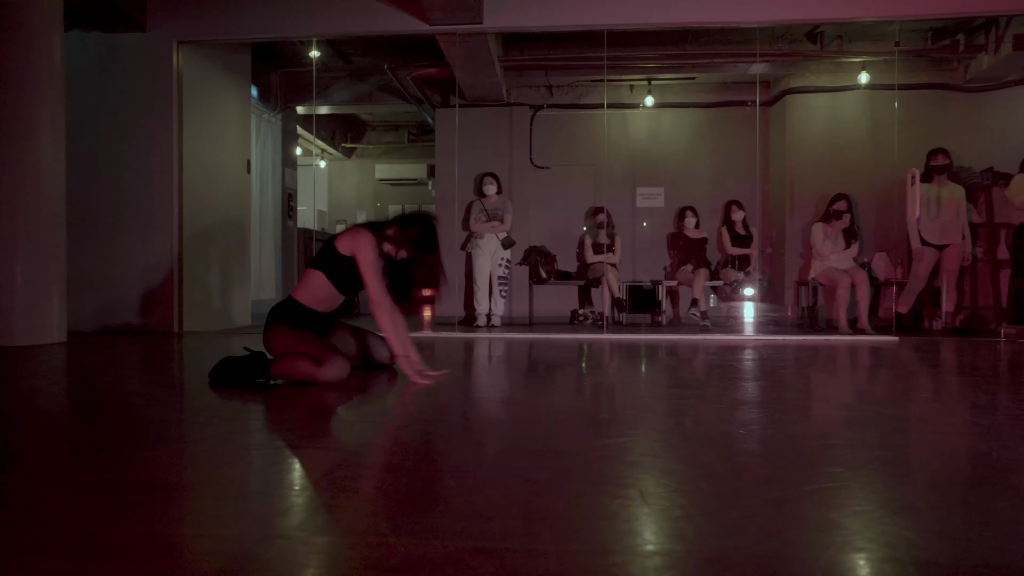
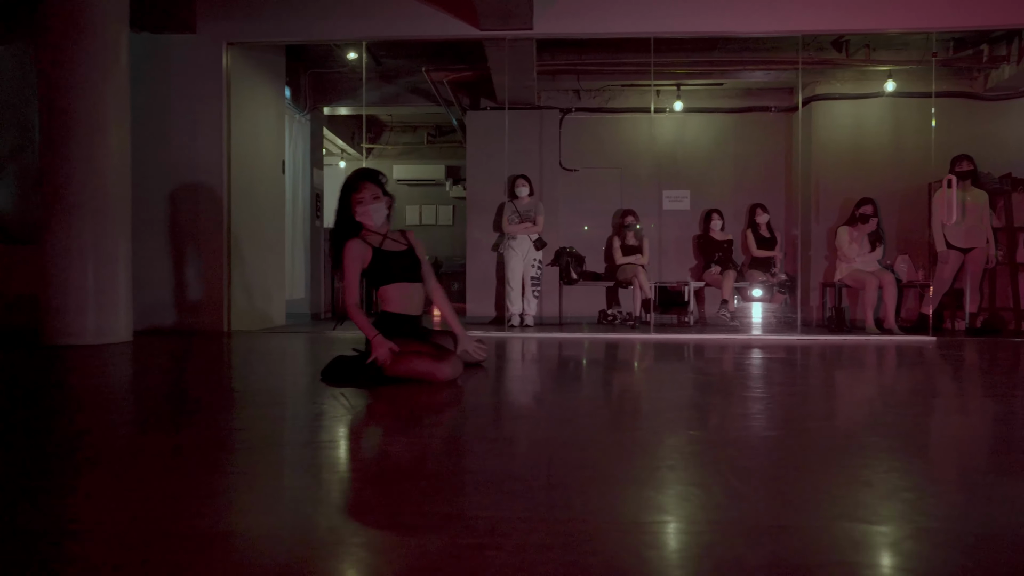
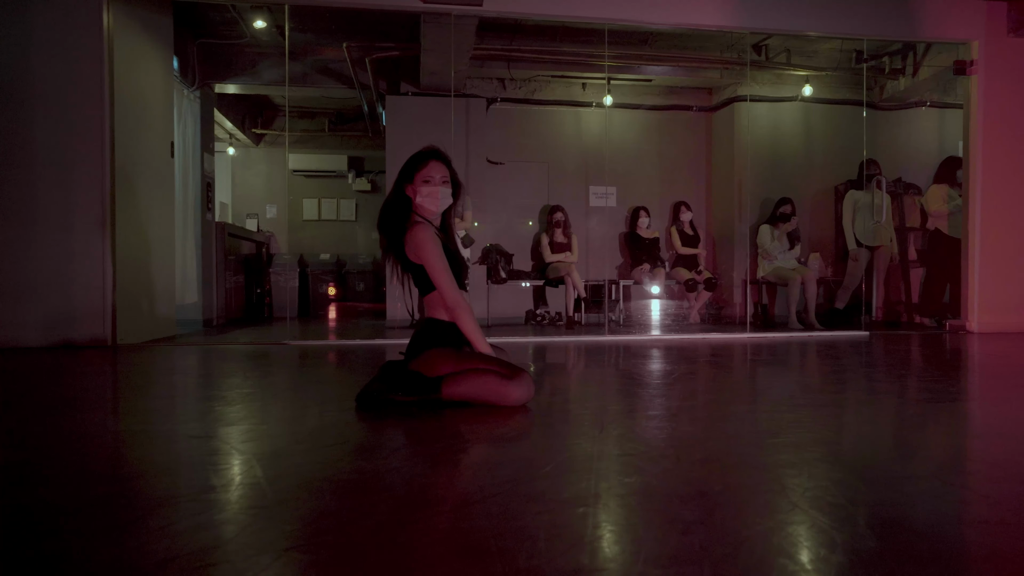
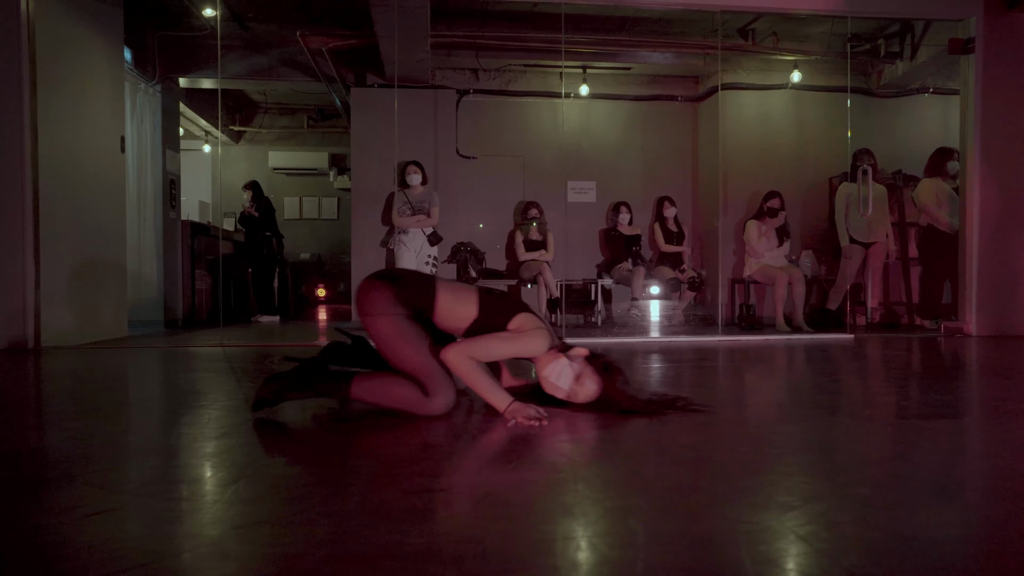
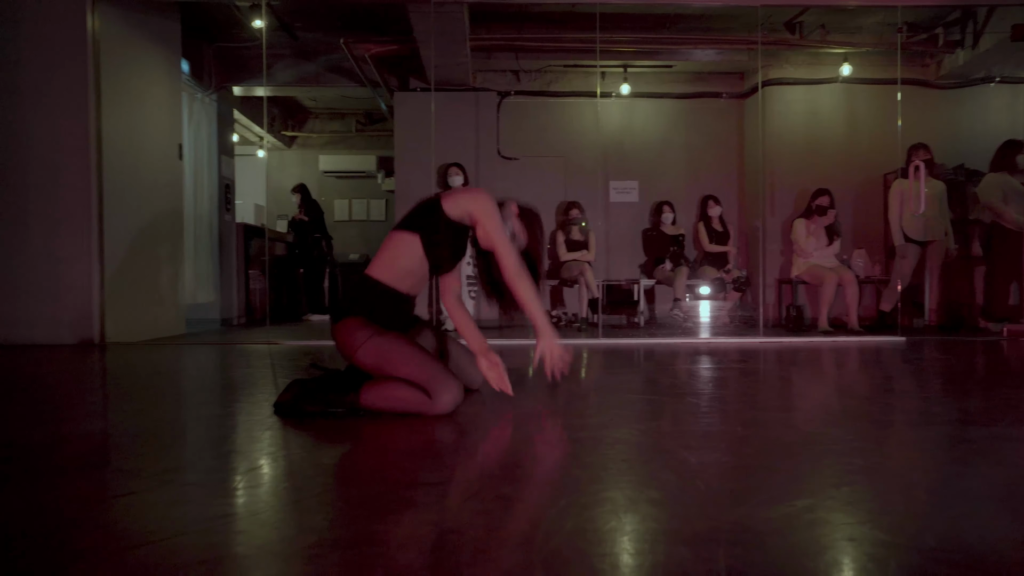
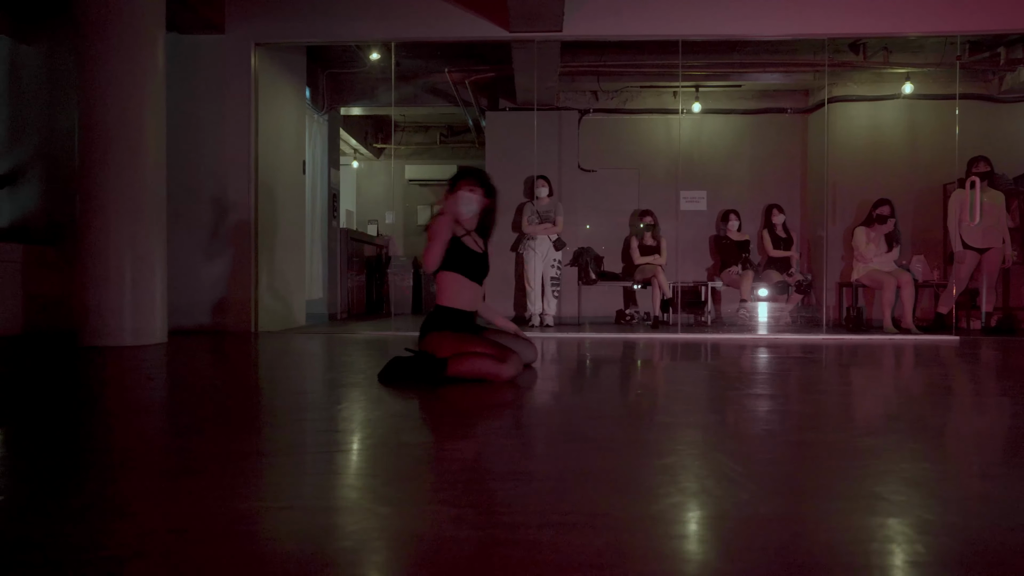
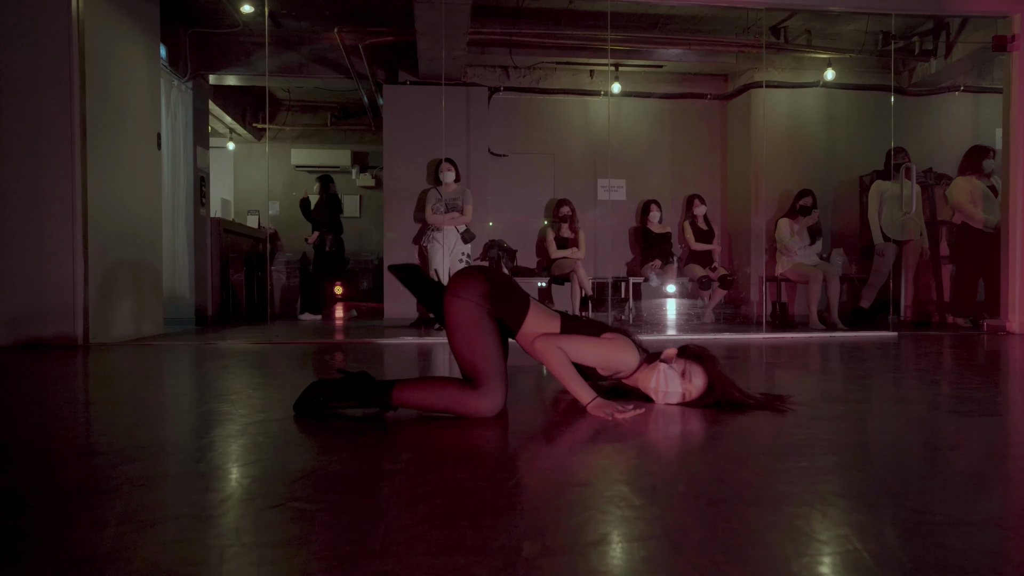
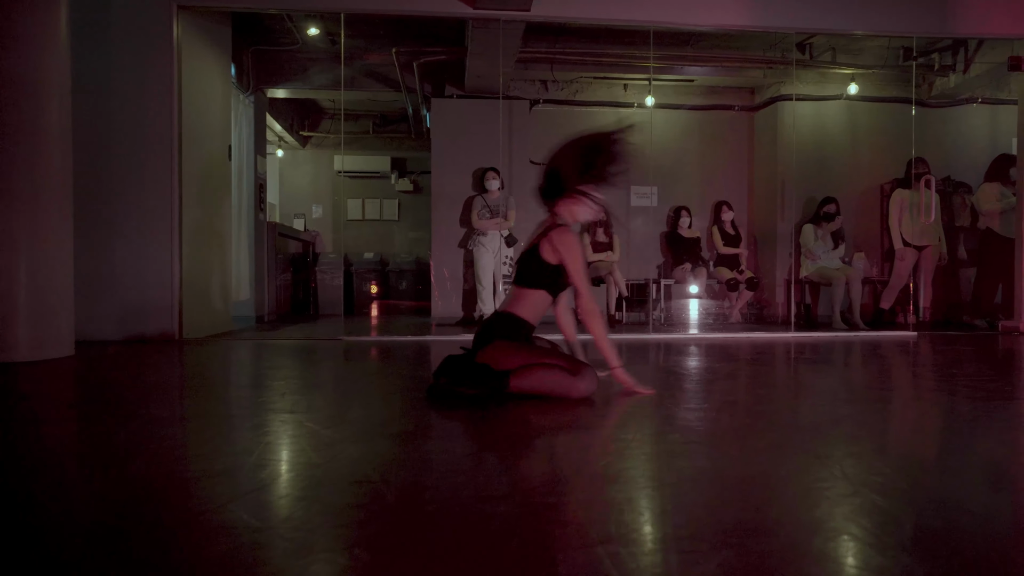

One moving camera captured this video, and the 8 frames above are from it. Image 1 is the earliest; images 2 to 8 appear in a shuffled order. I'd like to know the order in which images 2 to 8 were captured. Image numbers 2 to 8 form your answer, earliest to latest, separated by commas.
2, 6, 8, 3, 7, 4, 5
